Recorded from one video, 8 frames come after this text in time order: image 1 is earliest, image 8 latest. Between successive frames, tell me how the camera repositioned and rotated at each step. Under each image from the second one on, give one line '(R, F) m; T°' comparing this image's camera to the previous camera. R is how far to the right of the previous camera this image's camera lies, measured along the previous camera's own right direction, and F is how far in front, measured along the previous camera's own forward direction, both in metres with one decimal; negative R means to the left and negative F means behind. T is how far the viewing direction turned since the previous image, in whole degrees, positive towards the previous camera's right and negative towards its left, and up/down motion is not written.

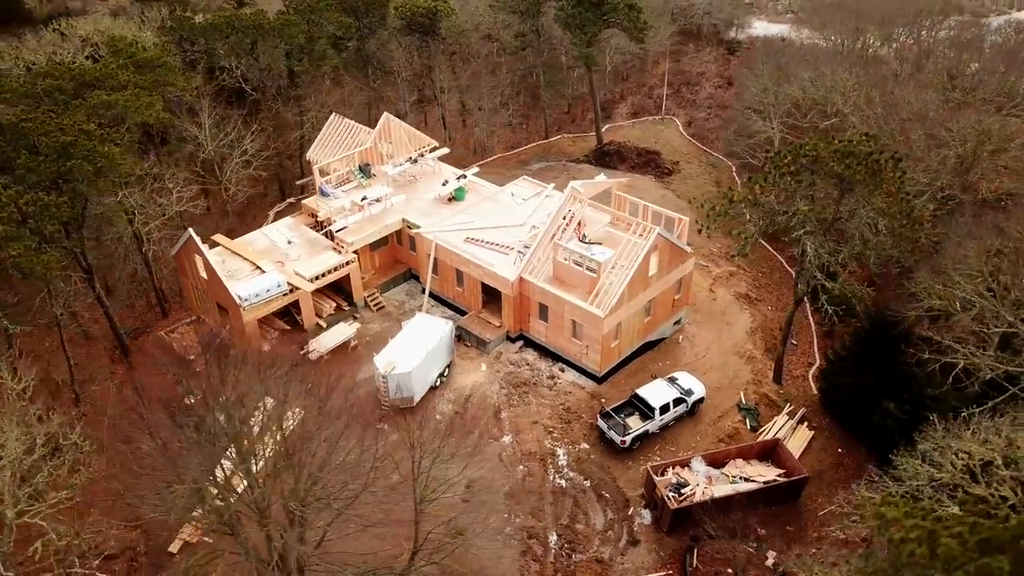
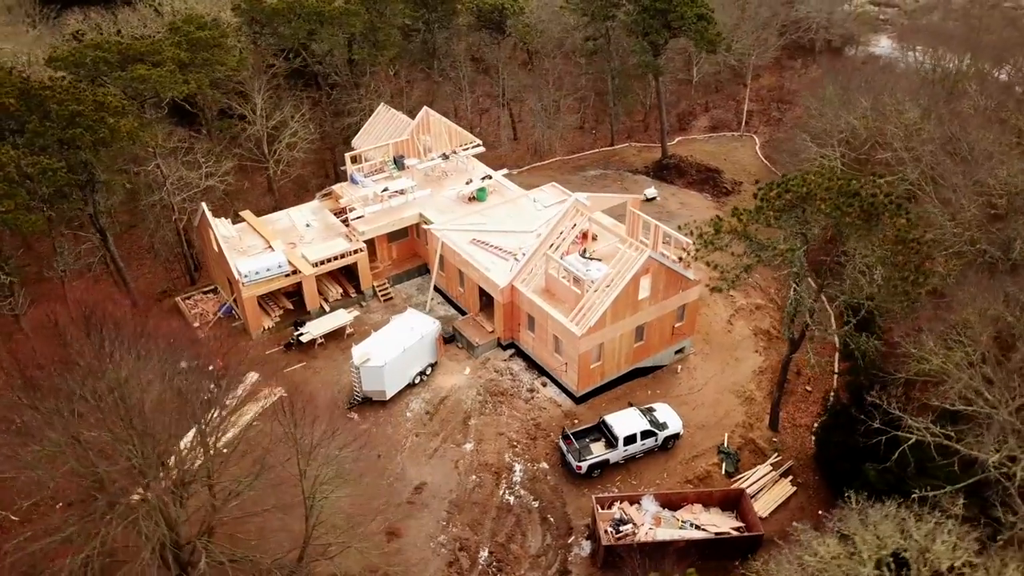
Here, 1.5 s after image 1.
(+4.3, +0.8) m; -9°
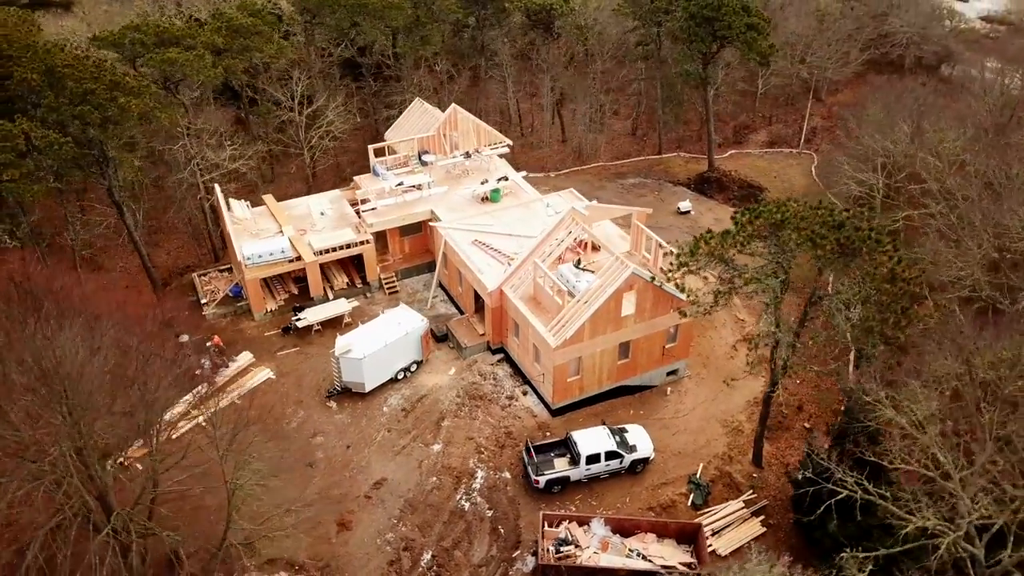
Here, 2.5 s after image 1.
(+3.3, +0.5) m; -7°
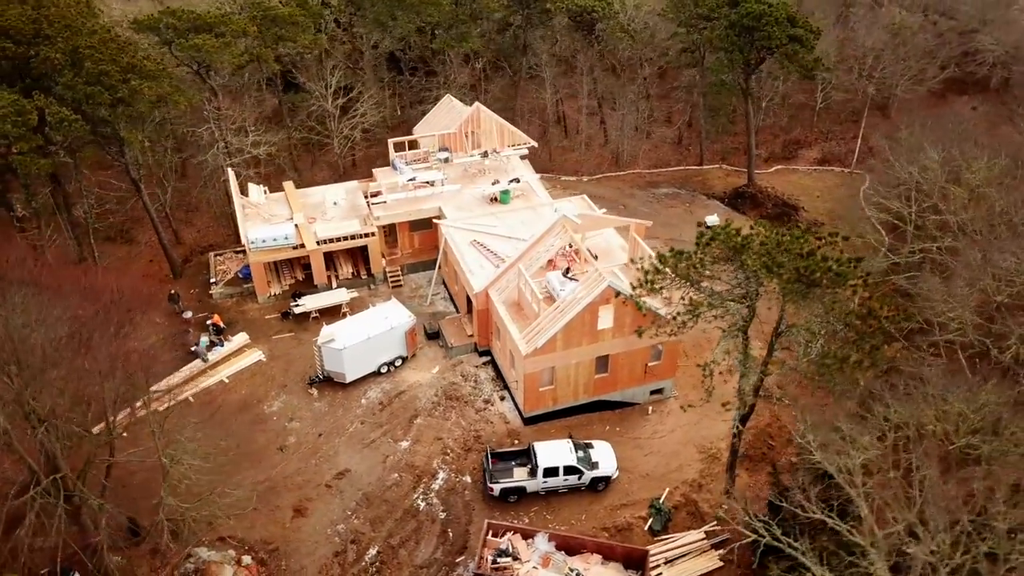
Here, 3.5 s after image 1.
(+3.1, +0.4) m; -6°
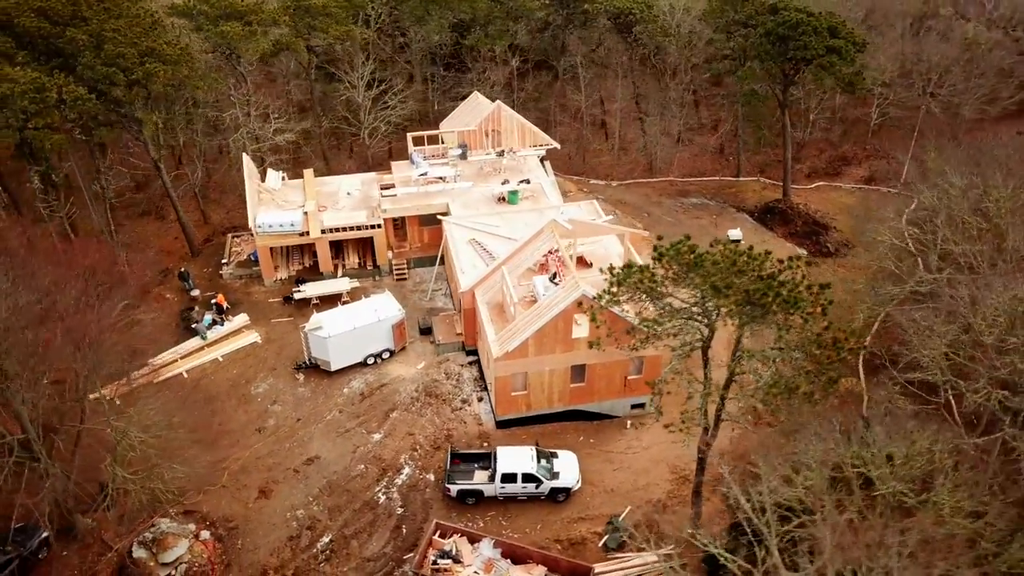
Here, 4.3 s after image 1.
(+2.9, +0.4) m; -6°
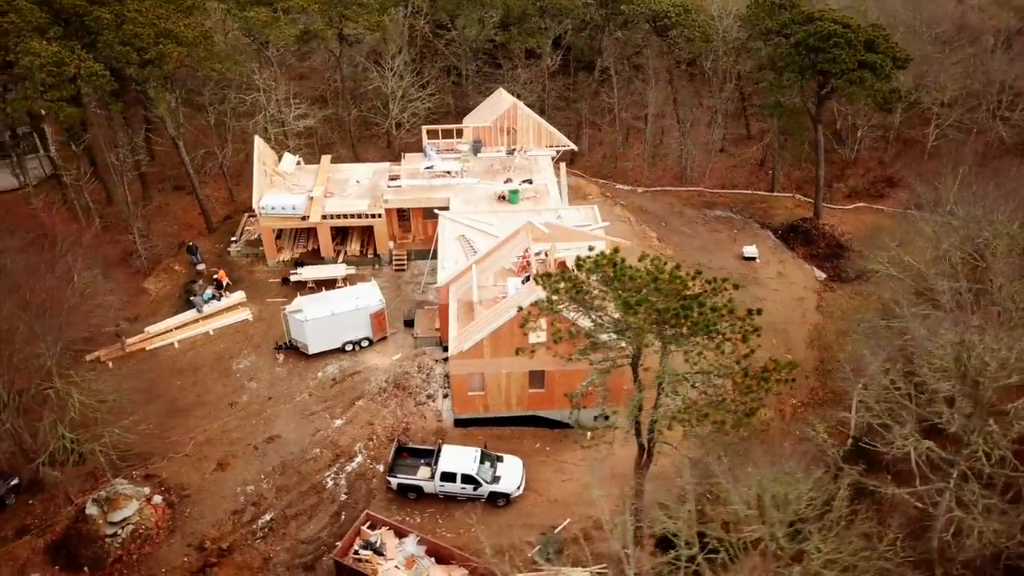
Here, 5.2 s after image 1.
(+3.5, +0.4) m; -7°
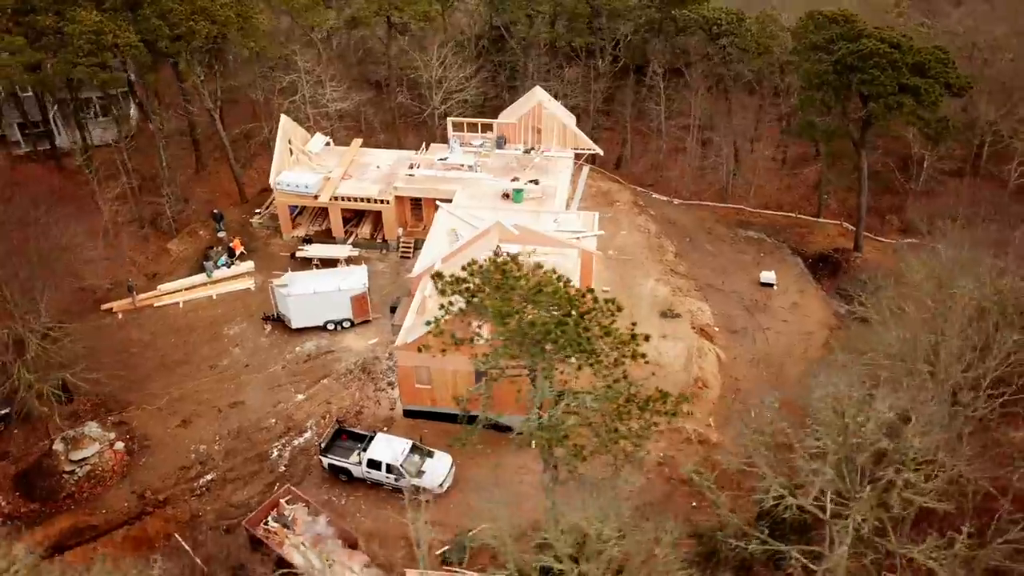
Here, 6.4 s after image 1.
(+4.6, +0.6) m; -9°
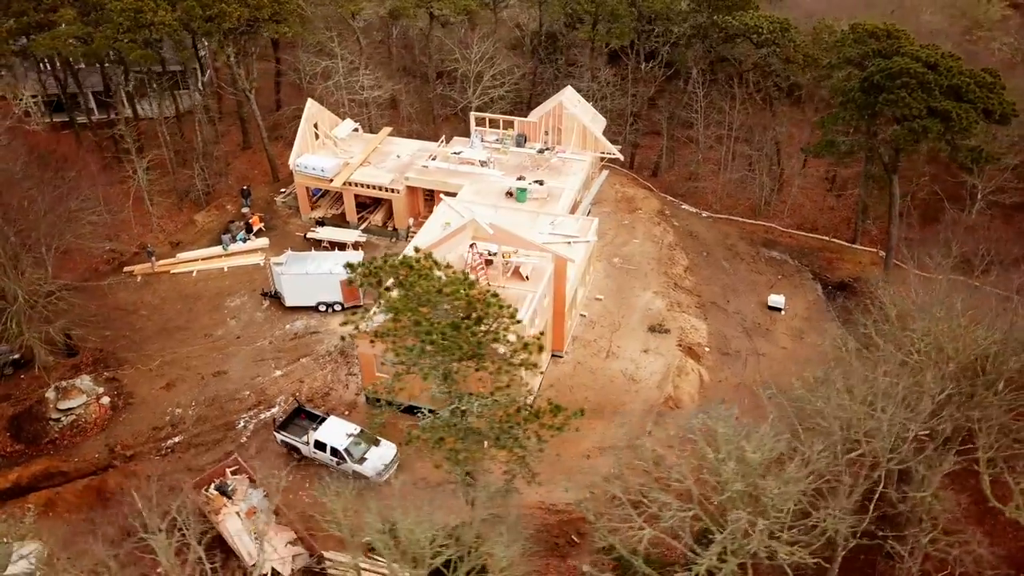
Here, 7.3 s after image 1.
(+3.8, +0.4) m; -8°
